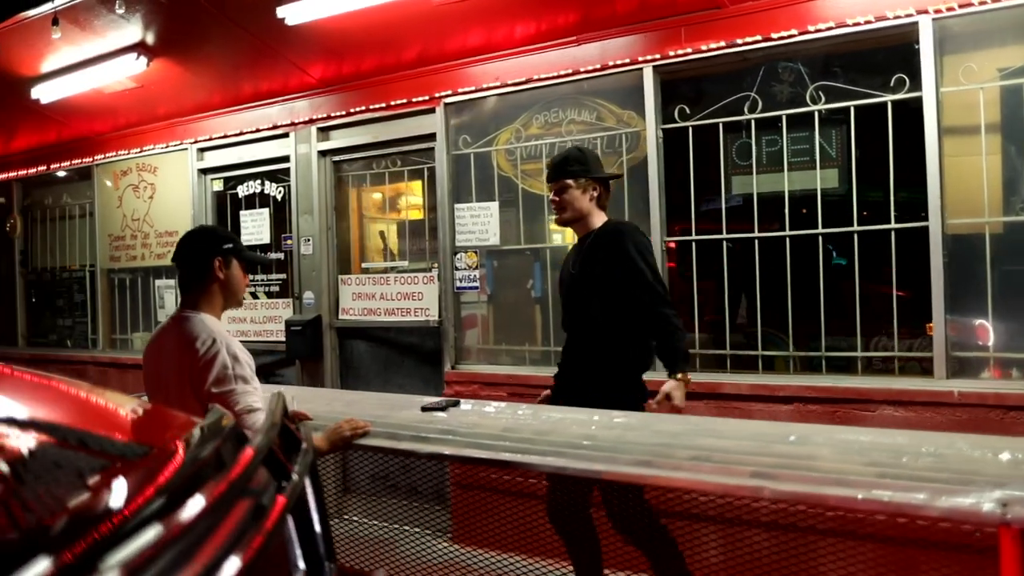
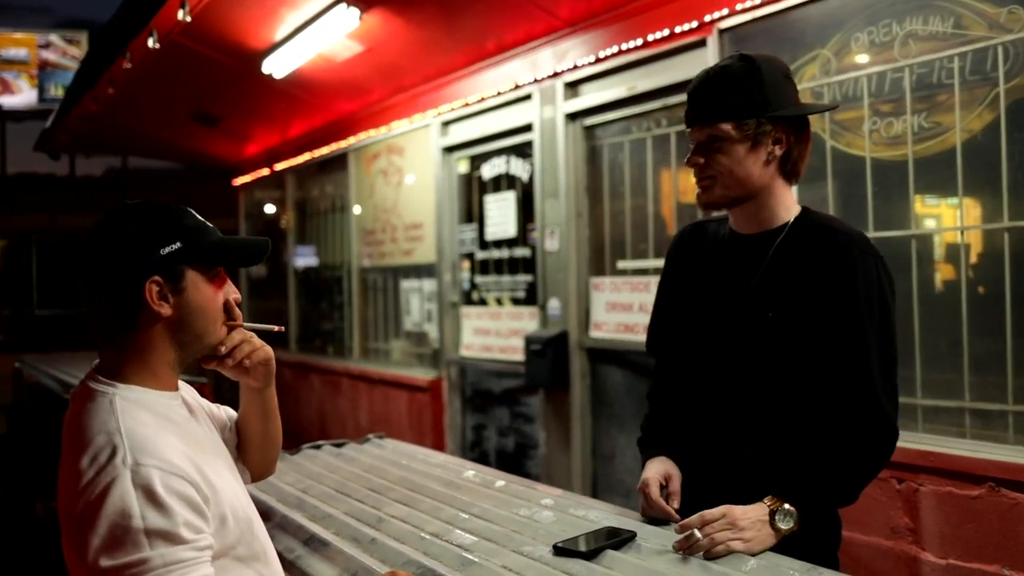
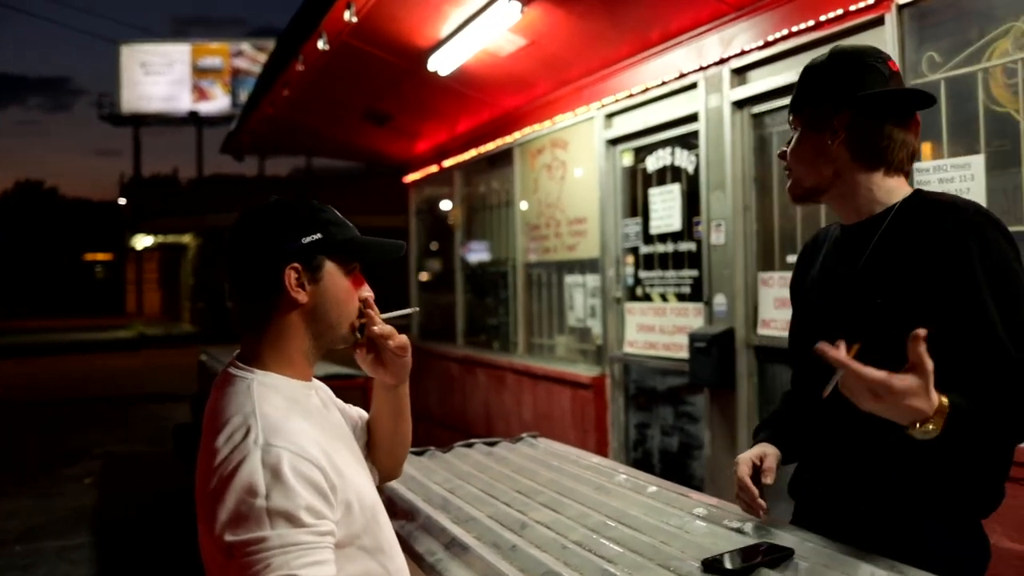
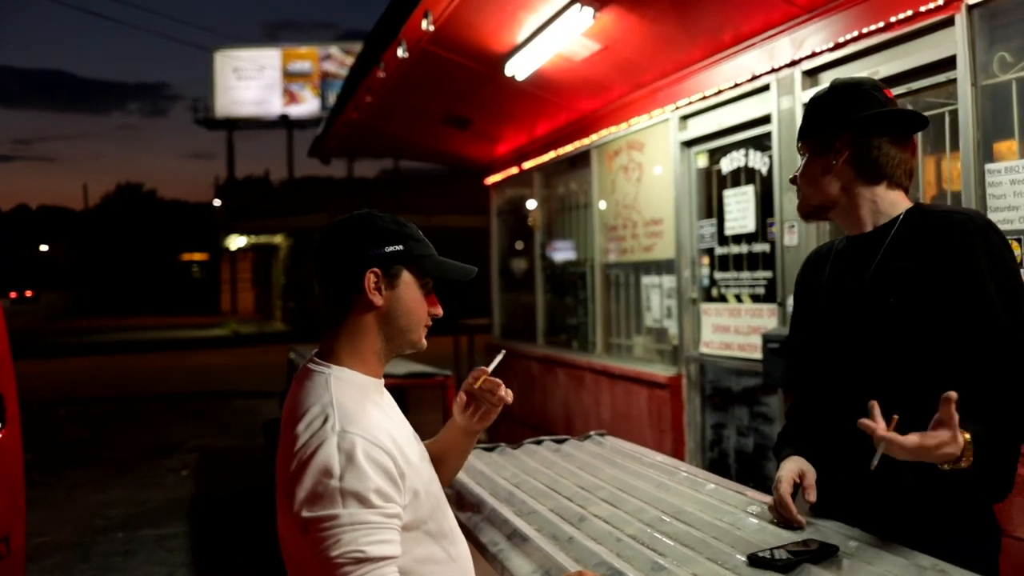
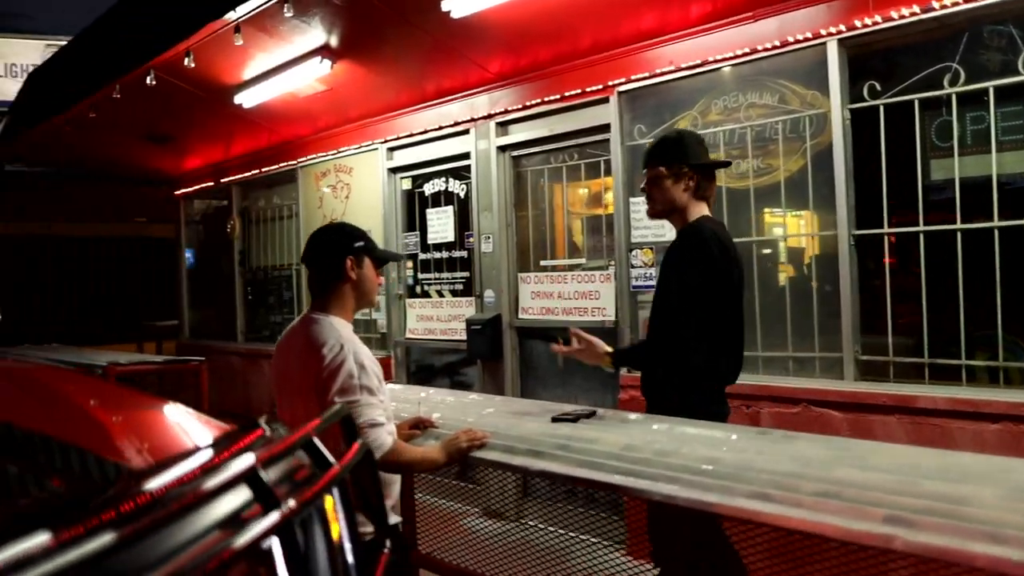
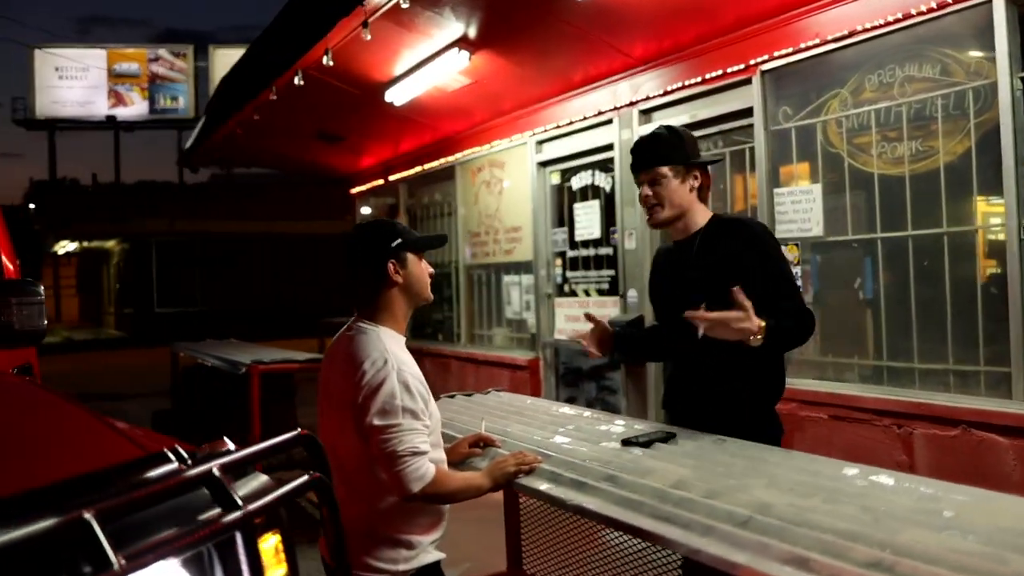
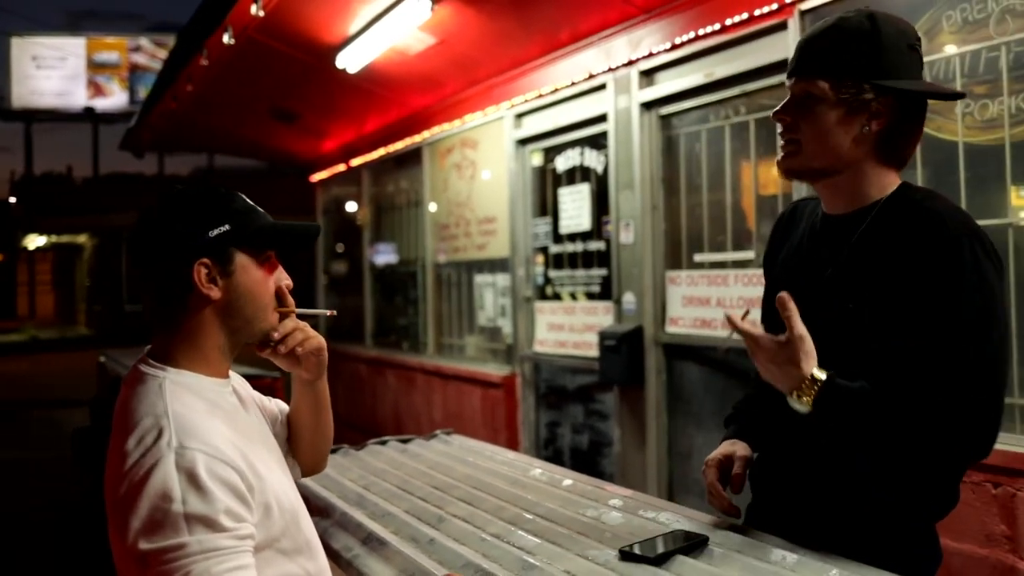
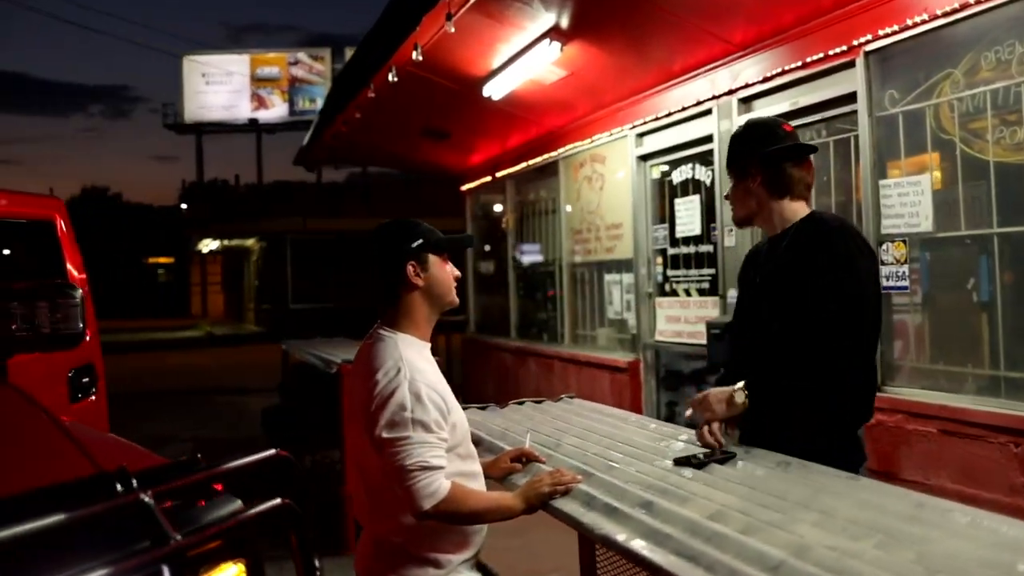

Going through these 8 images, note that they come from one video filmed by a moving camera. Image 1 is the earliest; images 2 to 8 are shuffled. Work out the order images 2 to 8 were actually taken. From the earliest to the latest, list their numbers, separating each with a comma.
5, 6, 8, 4, 3, 7, 2
